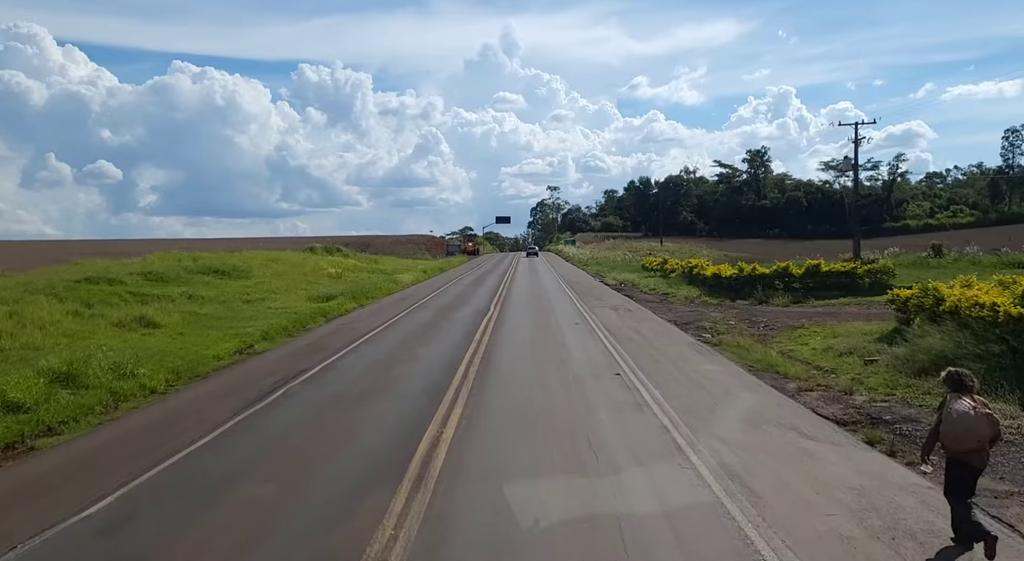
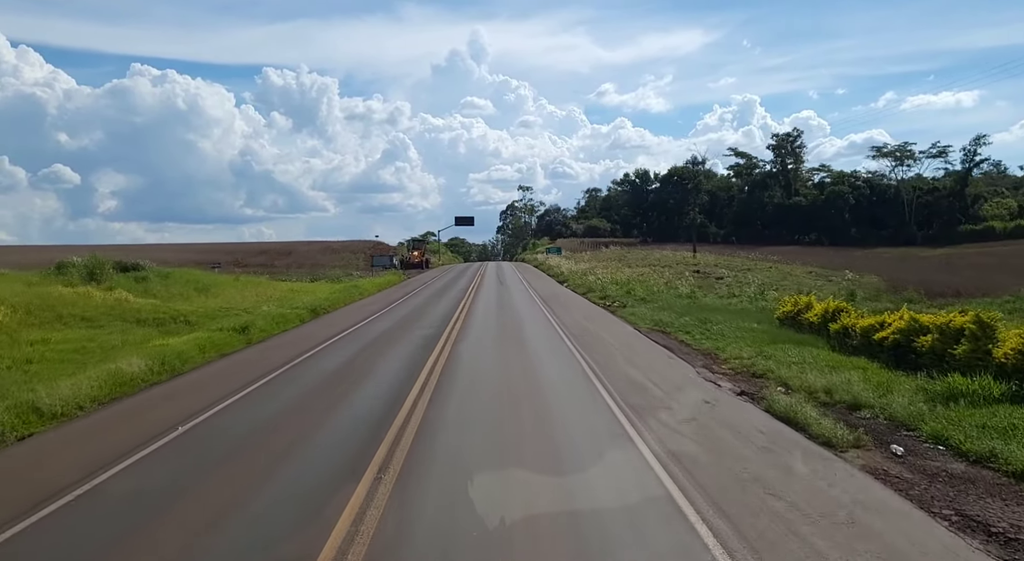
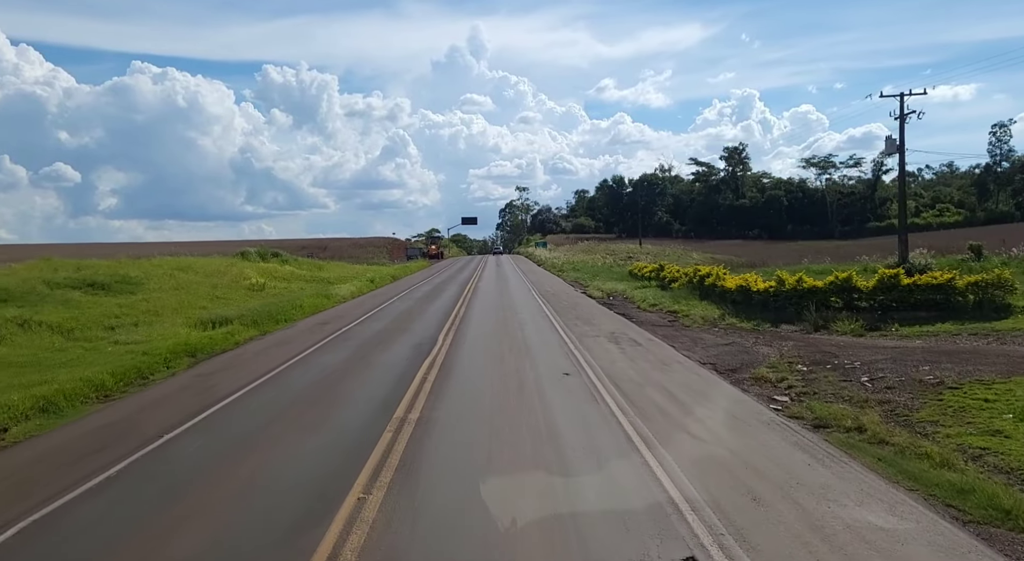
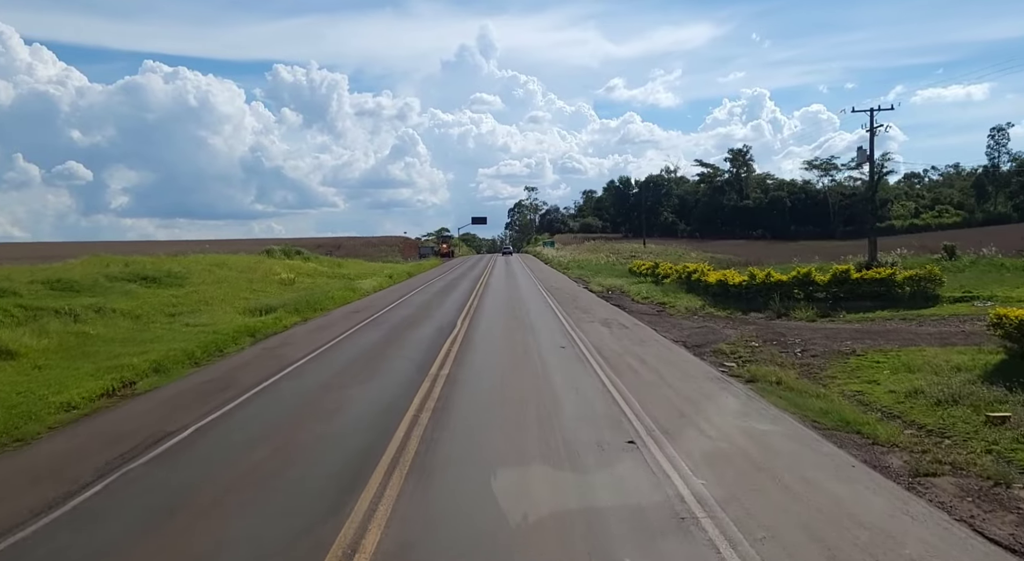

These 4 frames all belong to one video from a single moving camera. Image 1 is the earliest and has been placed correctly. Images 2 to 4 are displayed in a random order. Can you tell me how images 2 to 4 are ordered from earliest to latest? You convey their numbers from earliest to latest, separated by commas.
4, 3, 2
